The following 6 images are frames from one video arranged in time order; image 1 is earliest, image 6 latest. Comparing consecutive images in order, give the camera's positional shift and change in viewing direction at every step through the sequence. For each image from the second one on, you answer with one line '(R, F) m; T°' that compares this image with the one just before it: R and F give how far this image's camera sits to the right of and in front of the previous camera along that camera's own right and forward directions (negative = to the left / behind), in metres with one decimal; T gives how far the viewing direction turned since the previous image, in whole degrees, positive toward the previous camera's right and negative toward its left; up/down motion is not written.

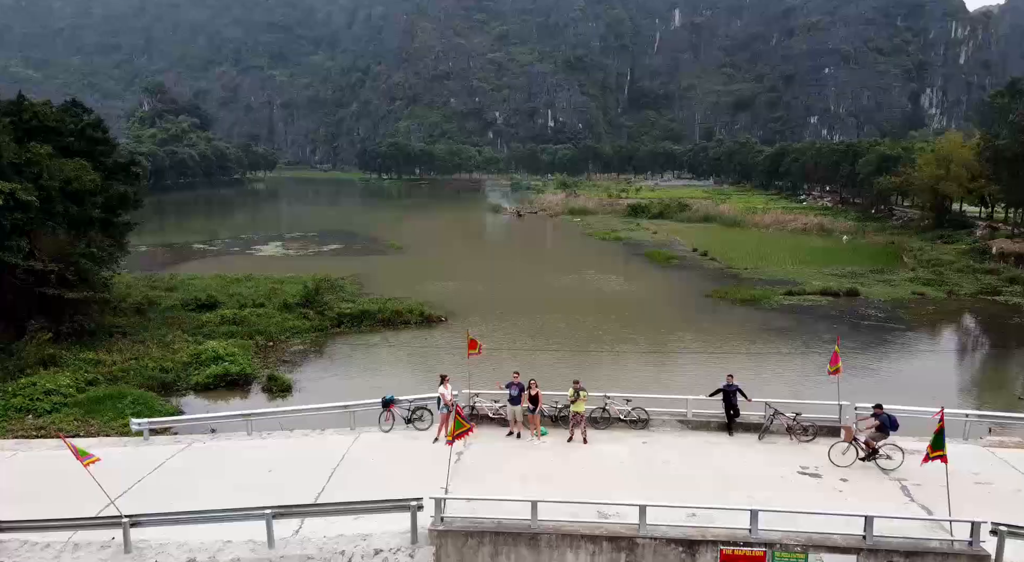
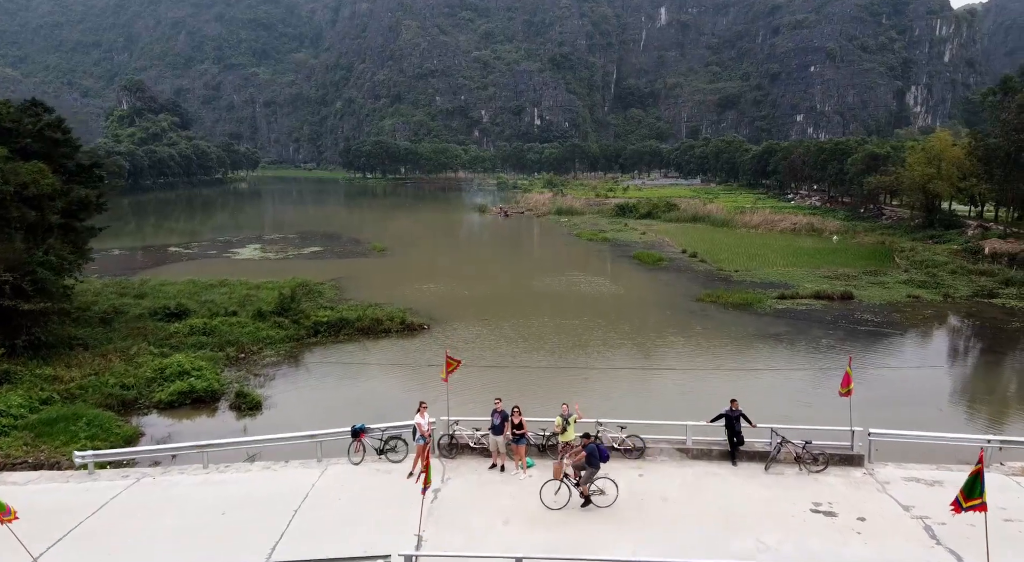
(+0.1, +1.1) m; +1°
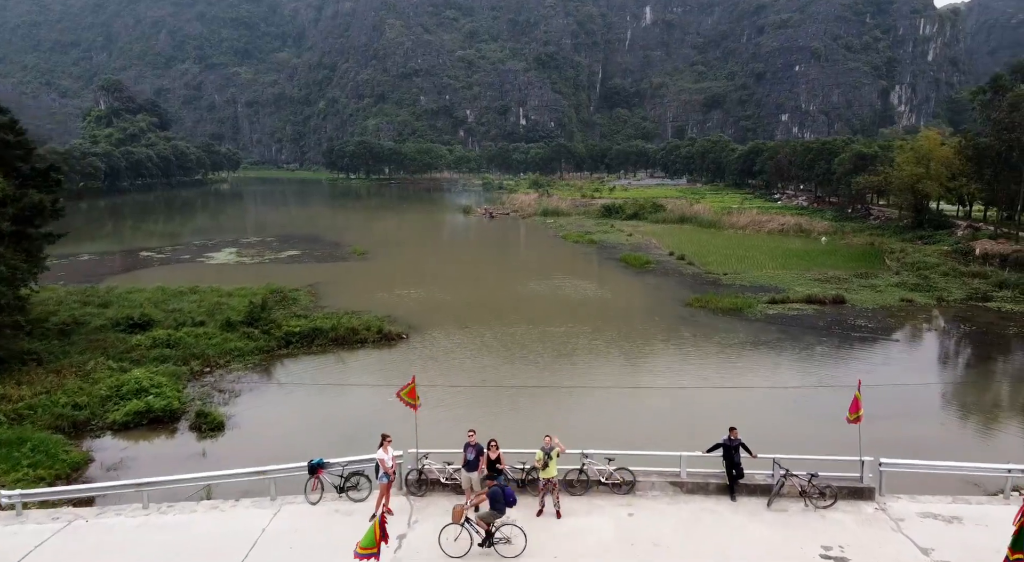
(+0.2, +1.1) m; +1°
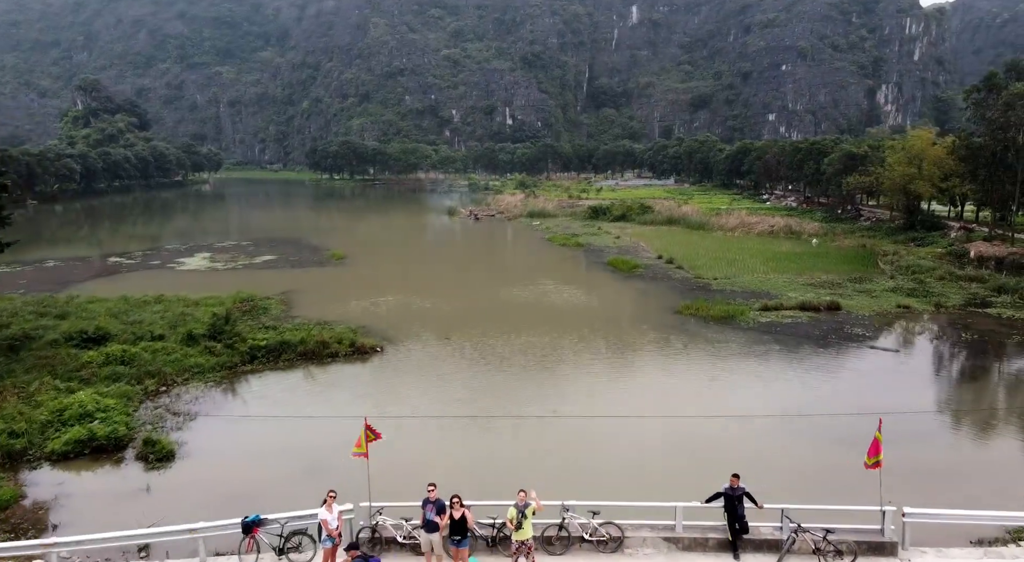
(+0.2, +1.4) m; +1°
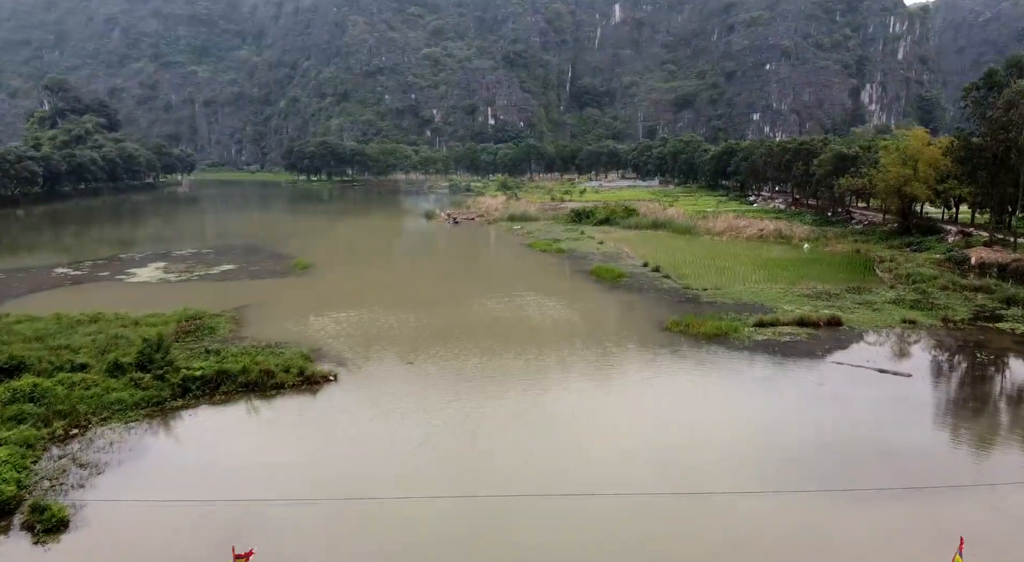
(+0.4, +2.5) m; +1°
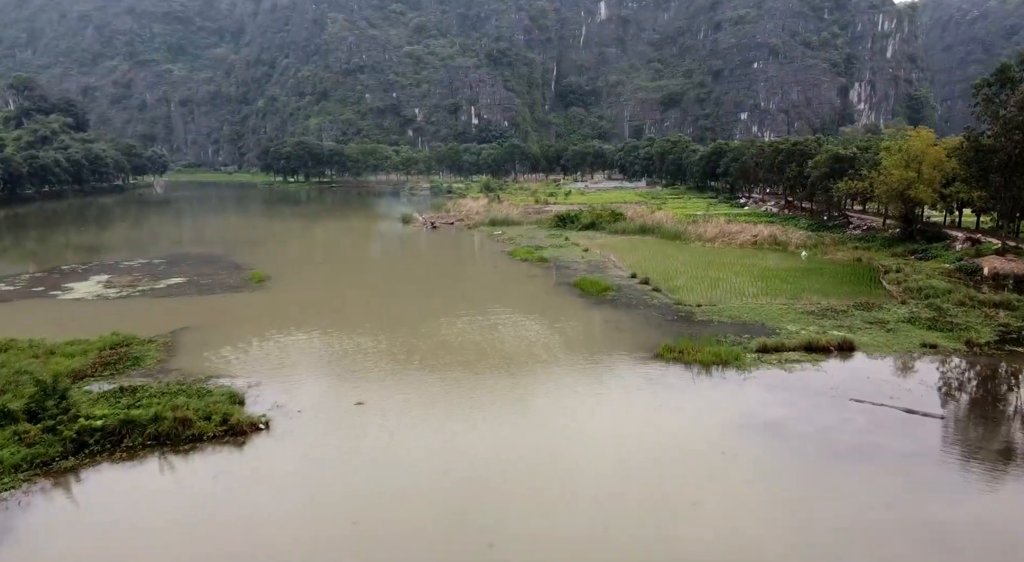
(+0.5, +3.2) m; +1°
